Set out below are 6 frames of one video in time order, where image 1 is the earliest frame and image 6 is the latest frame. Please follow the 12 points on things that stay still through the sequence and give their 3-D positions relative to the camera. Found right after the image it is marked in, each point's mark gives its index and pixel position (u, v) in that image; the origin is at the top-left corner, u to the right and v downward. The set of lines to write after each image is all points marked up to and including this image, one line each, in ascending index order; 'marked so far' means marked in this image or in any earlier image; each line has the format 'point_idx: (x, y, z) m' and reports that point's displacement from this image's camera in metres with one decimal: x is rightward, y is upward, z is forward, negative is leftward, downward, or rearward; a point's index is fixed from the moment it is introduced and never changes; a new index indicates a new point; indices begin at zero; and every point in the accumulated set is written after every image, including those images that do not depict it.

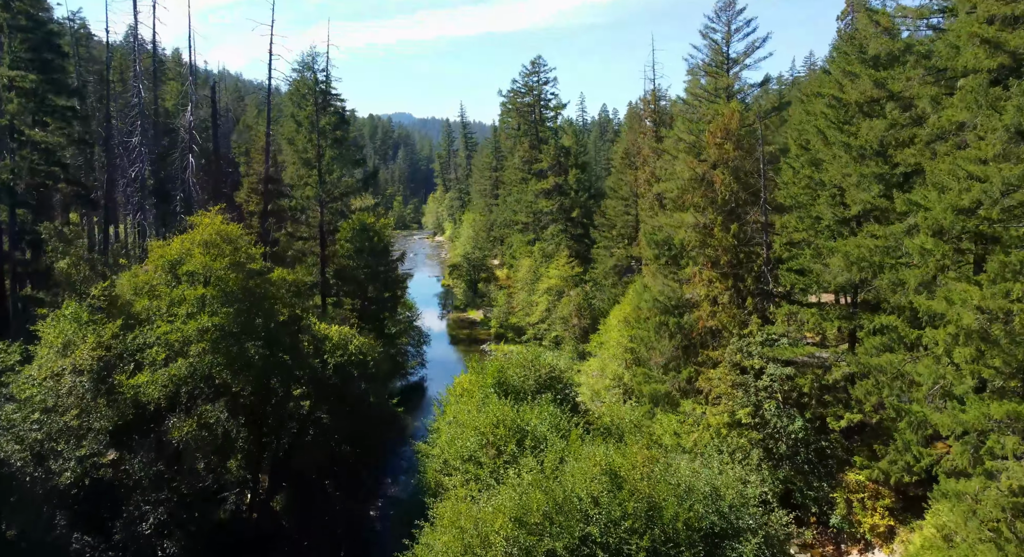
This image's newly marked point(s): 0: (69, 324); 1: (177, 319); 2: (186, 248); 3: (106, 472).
0: (-10.1, -1.0, +17.4) m
1: (-7.8, -1.0, +17.8) m
2: (-7.9, +0.7, +18.6) m
3: (-8.9, -4.3, +16.9) m
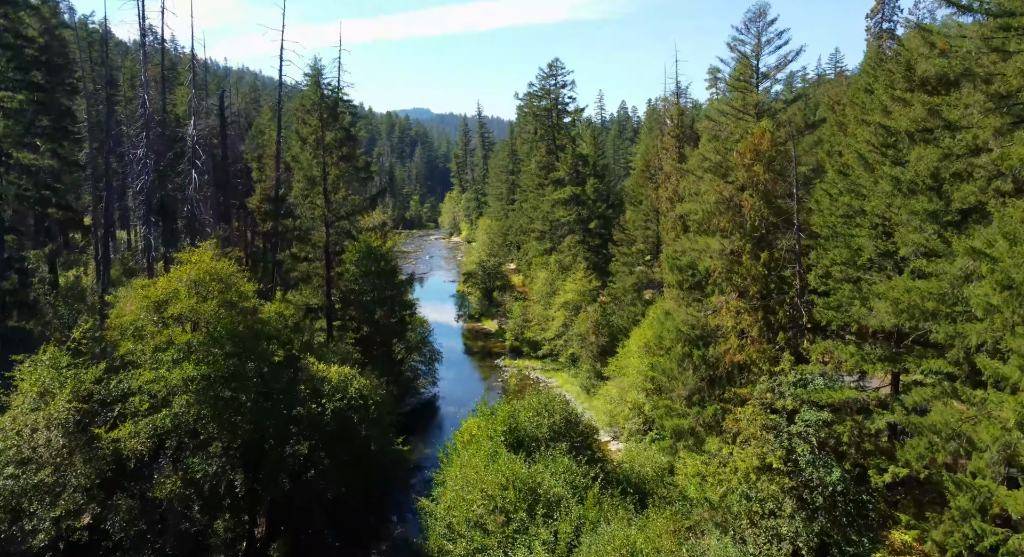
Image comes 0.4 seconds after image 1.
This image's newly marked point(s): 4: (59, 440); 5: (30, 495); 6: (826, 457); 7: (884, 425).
0: (-9.9, -2.0, +16.1) m
1: (-7.6, -1.9, +16.4) m
2: (-7.7, -0.2, +17.3) m
3: (-8.7, -5.2, +15.6) m
4: (-9.2, -3.3, +15.5) m
5: (-9.5, -4.3, +15.0) m
6: (+7.9, -4.5, +19.1) m
7: (+9.2, -3.6, +18.7) m
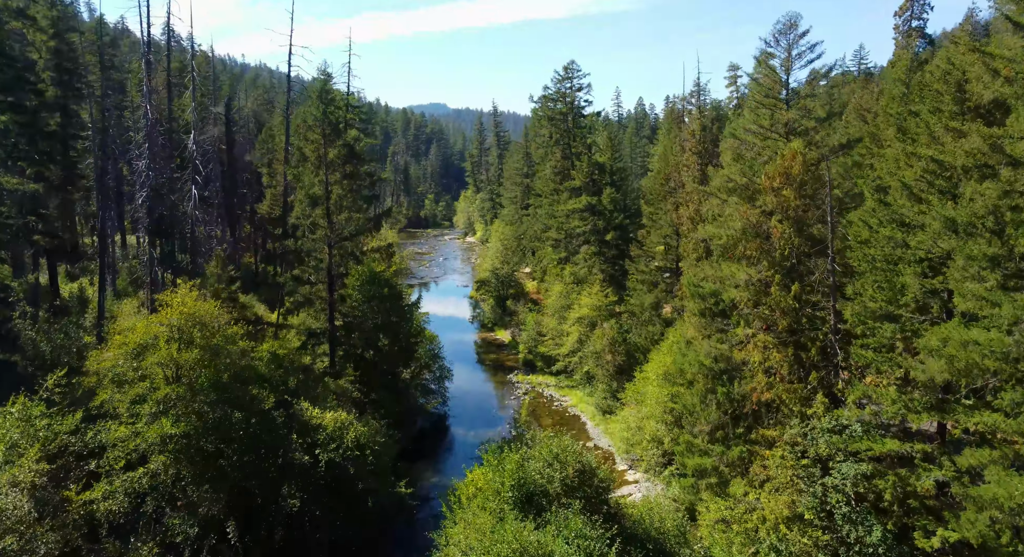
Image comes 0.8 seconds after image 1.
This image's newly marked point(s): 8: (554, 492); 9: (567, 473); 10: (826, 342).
0: (-9.7, -2.9, +14.9) m
1: (-7.4, -2.8, +15.1) m
2: (-7.5, -1.1, +15.9) m
3: (-8.6, -6.1, +14.4) m
4: (-9.1, -4.2, +14.2) m
5: (-9.4, -5.2, +13.8) m
6: (+8.1, -5.4, +17.5) m
7: (+9.4, -4.5, +17.1) m
8: (+1.1, -5.3, +19.7) m
9: (+1.4, -4.8, +19.8) m
10: (+8.2, -1.6, +19.9) m
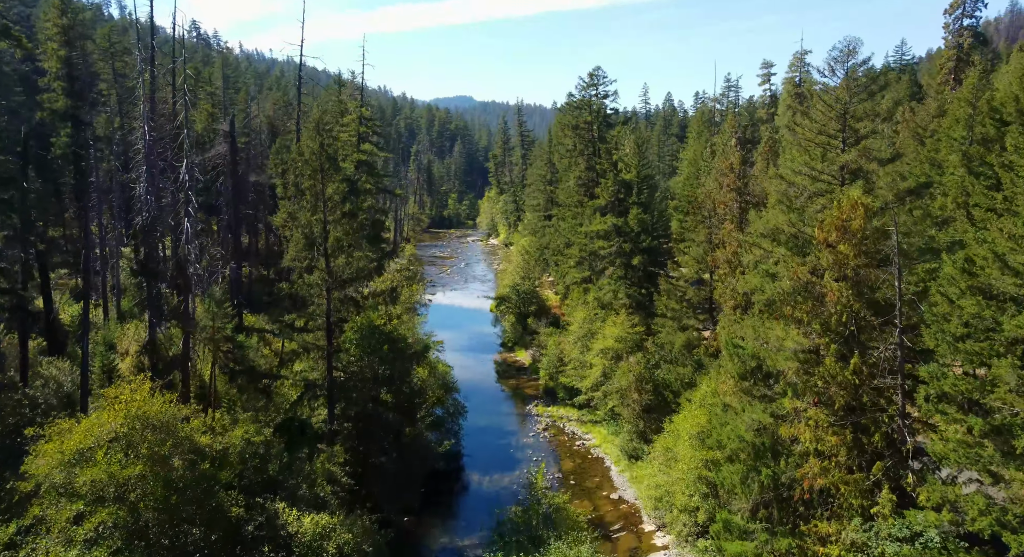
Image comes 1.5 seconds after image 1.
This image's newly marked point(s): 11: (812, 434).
0: (-9.6, -4.5, +12.6) m
1: (-7.3, -4.5, +12.8) m
2: (-7.4, -2.8, +13.5) m
3: (-8.5, -7.8, +12.0) m
4: (-9.0, -5.9, +11.9) m
5: (-9.4, -6.9, +11.5) m
6: (+8.3, -7.0, +14.6) m
7: (+9.5, -6.2, +14.1) m
8: (+1.3, -6.9, +17.1) m
9: (+1.7, -6.4, +17.1) m
10: (+8.4, -3.3, +16.9) m
11: (+6.9, -3.6, +17.6) m
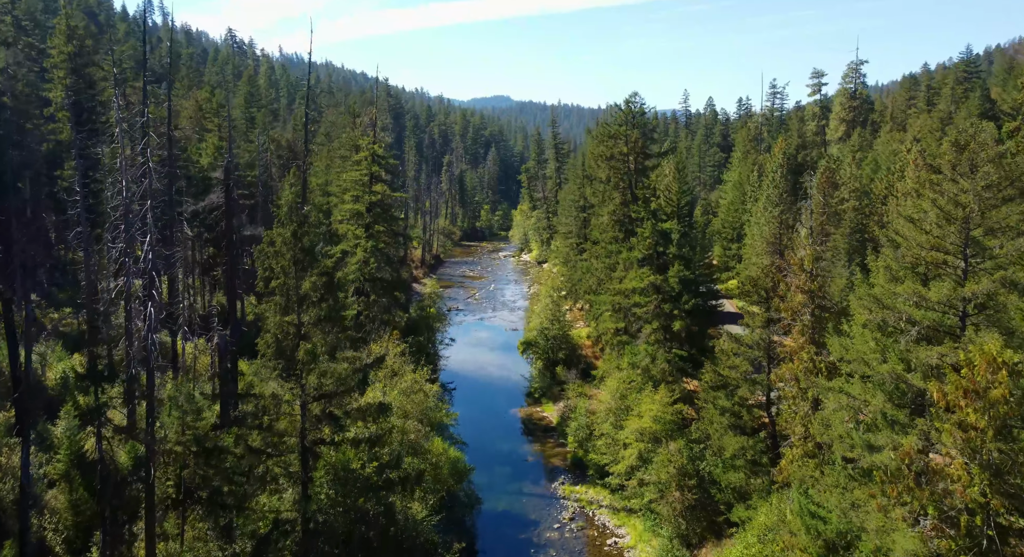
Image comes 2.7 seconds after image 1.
0: (-9.9, -7.6, +8.4) m
1: (-7.5, -7.5, +8.5) m
2: (-7.6, -5.8, +9.3) m
3: (-8.8, -10.8, +7.8) m
4: (-9.3, -8.9, +7.7) m
5: (-9.6, -9.9, +7.3) m
6: (+8.1, -10.1, +9.5) m
7: (+9.3, -9.3, +9.0) m
8: (+1.3, -10.0, +12.3) m
9: (+1.7, -9.5, +12.4) m
10: (+8.4, -6.3, +11.9) m
11: (+6.9, -6.7, +12.6) m
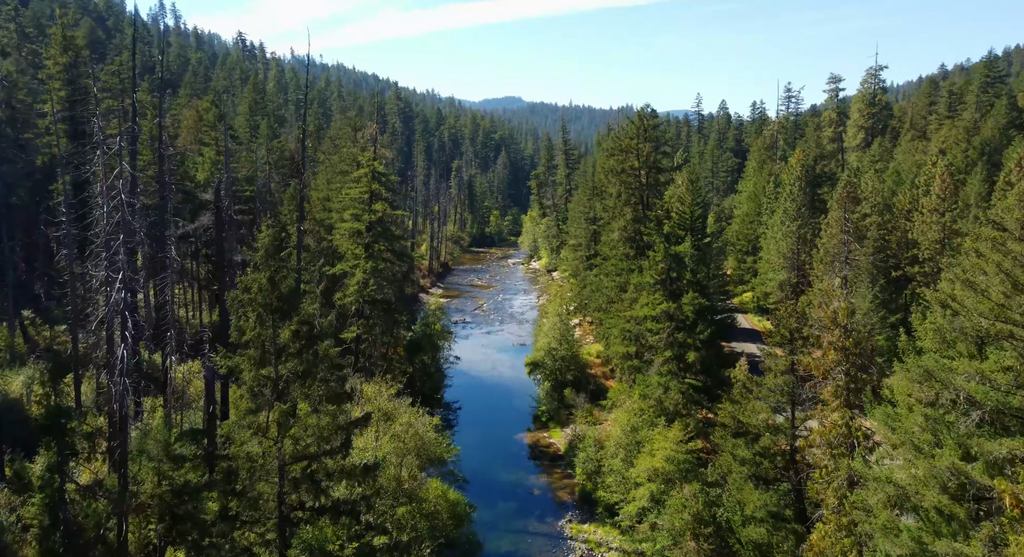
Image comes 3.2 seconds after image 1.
0: (-10.1, -8.8, +6.6) m
1: (-7.7, -8.7, +6.6) m
2: (-7.7, -7.0, +7.4) m
3: (-9.0, -12.0, +6.0) m
4: (-9.5, -10.1, +5.9) m
5: (-9.9, -11.1, +5.5) m
6: (+7.9, -11.3, +7.4) m
7: (+9.1, -10.5, +6.9) m
8: (+1.2, -11.2, +10.4) m
9: (+1.5, -10.7, +10.4) m
10: (+8.2, -7.5, +9.8) m
11: (+6.8, -7.9, +10.5) m
